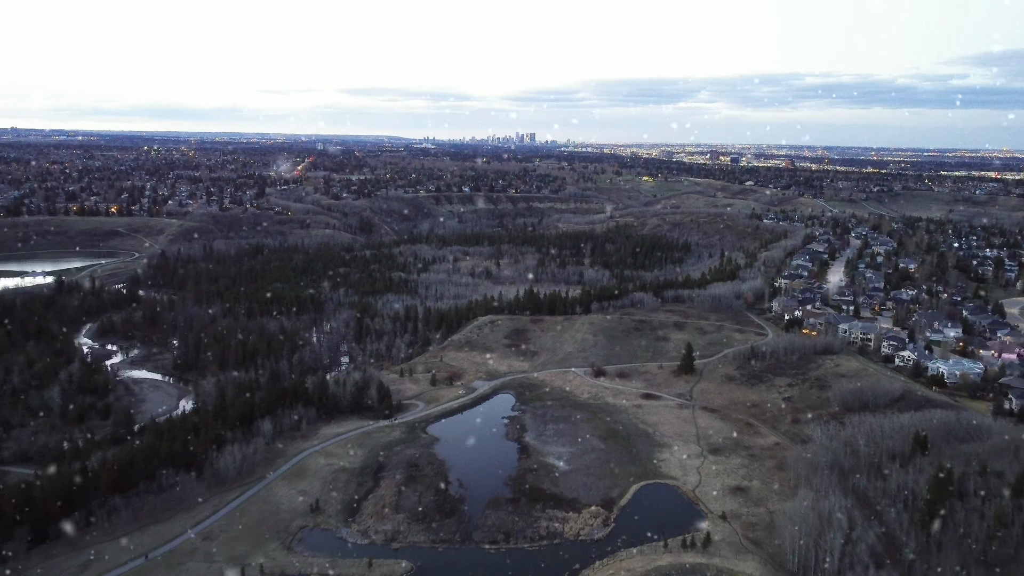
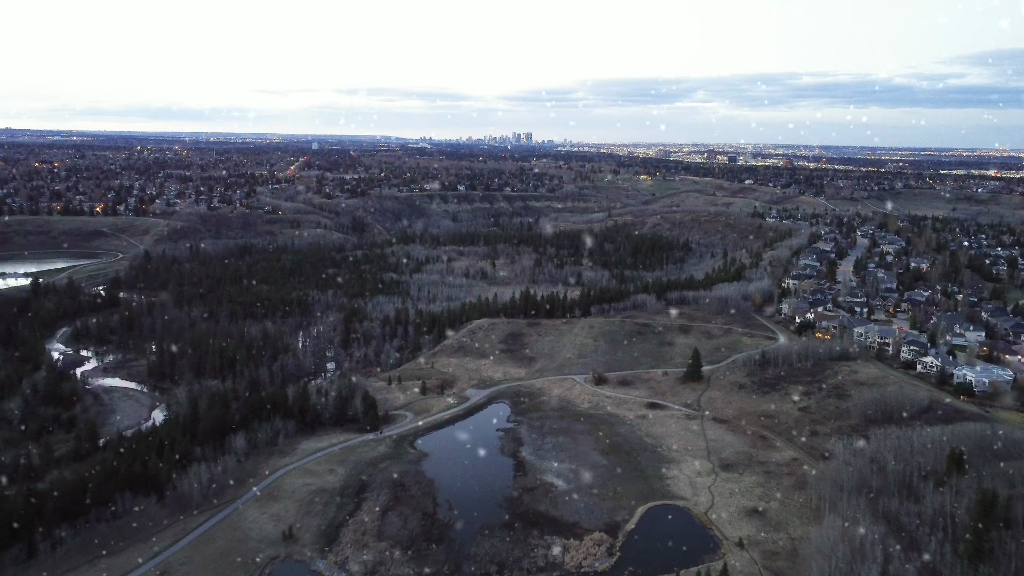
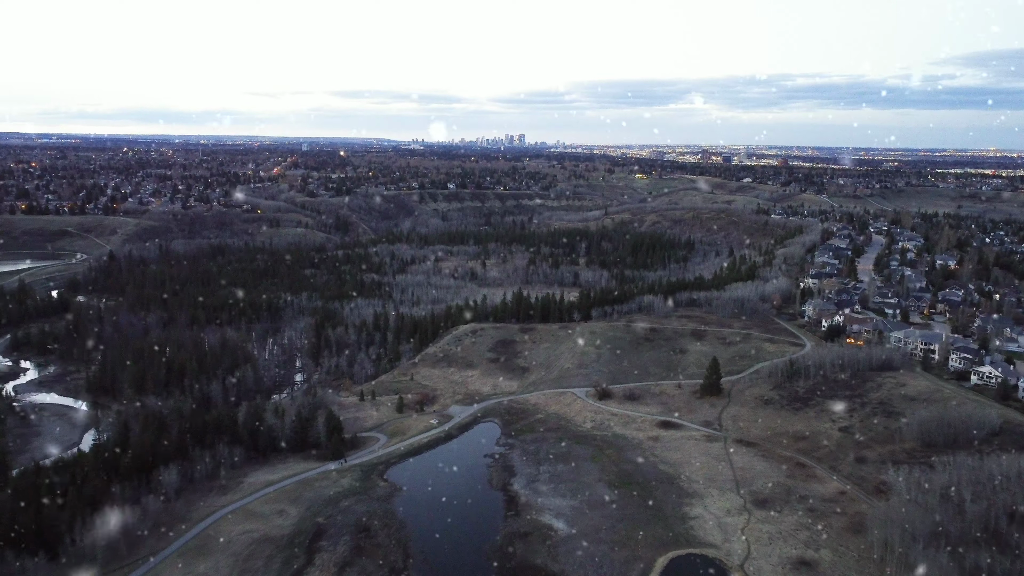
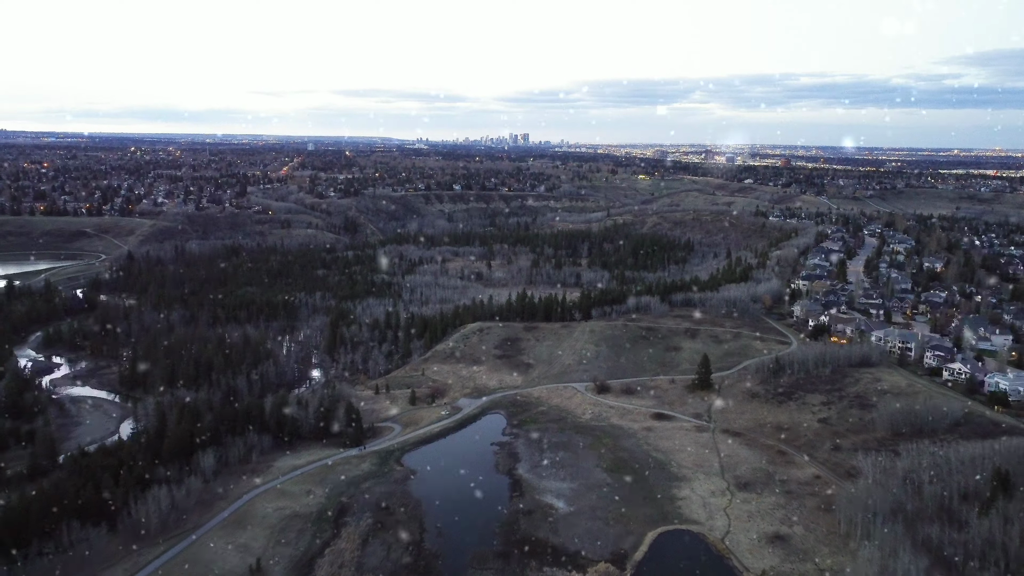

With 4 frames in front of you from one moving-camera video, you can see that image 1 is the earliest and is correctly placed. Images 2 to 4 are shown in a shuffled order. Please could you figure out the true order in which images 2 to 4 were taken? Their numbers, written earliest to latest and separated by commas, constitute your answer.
2, 4, 3
